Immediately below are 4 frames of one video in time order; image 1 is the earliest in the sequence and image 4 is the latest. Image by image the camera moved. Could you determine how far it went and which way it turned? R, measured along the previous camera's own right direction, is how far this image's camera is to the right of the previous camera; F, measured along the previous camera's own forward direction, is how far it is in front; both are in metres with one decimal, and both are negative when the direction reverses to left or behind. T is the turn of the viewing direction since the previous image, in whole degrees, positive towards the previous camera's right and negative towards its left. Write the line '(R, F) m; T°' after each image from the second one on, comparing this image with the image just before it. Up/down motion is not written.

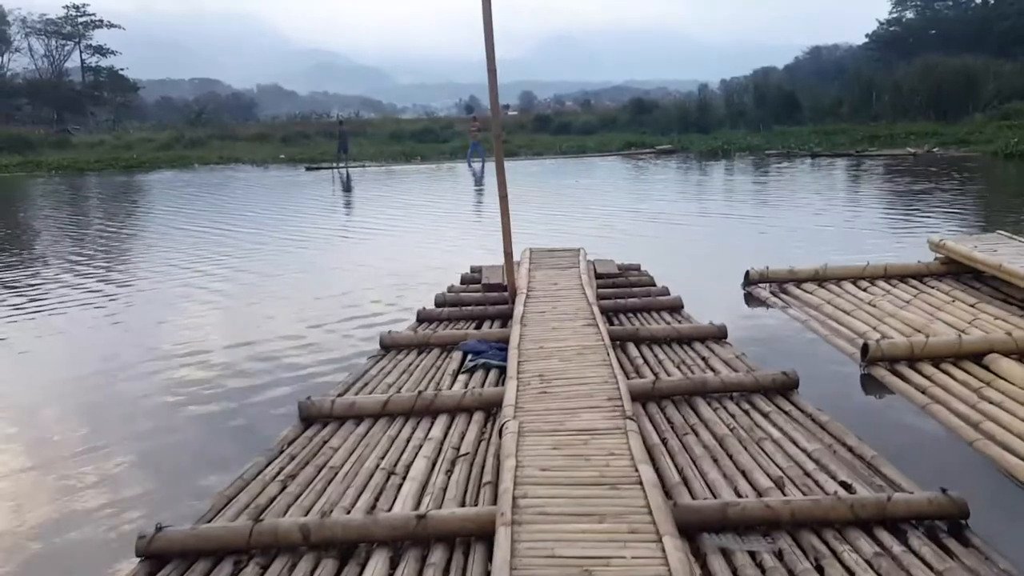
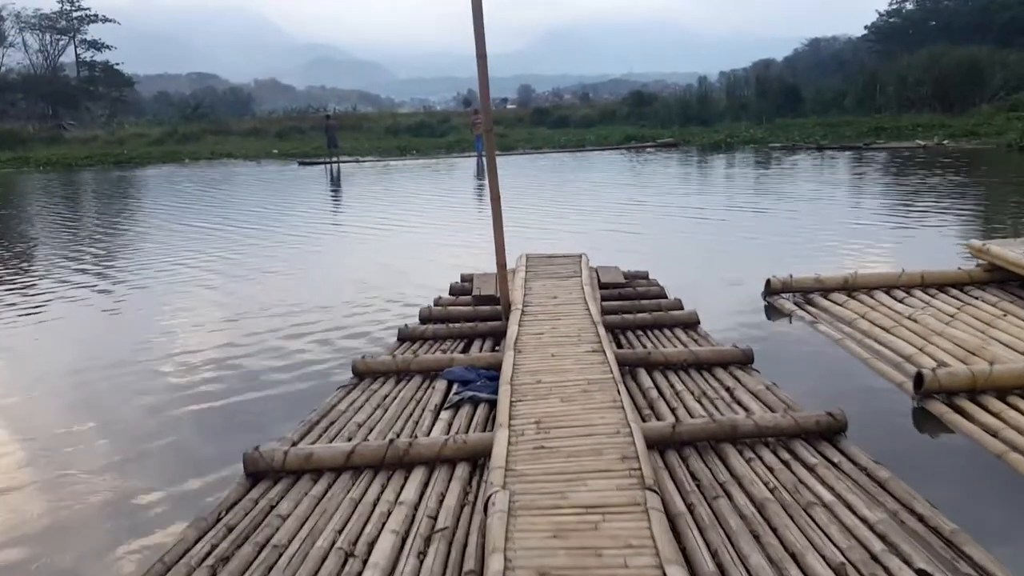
(+0.1, +1.1) m; 0°
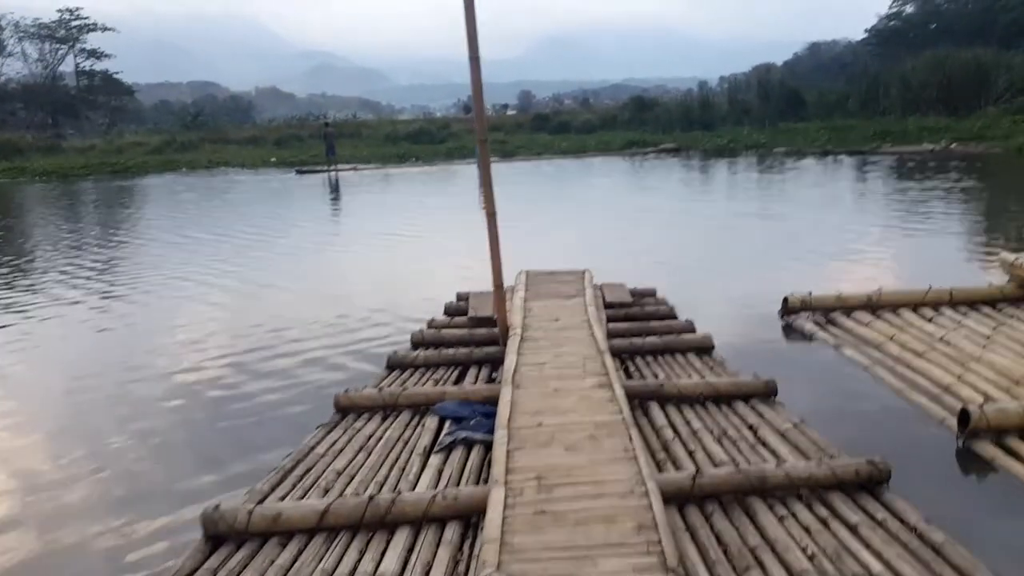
(0.0, +0.6) m; 0°
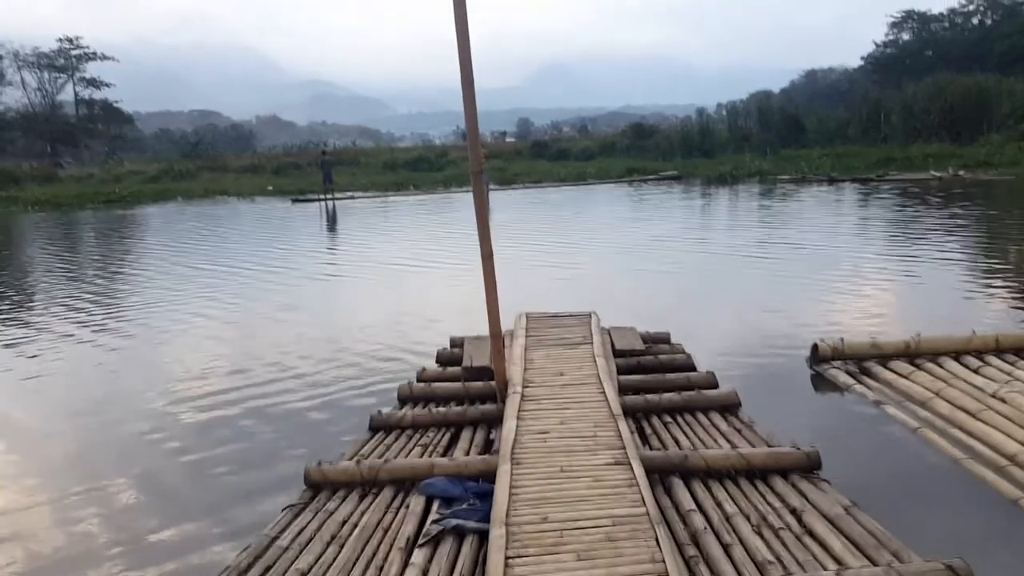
(0.0, +0.8) m; 0°
